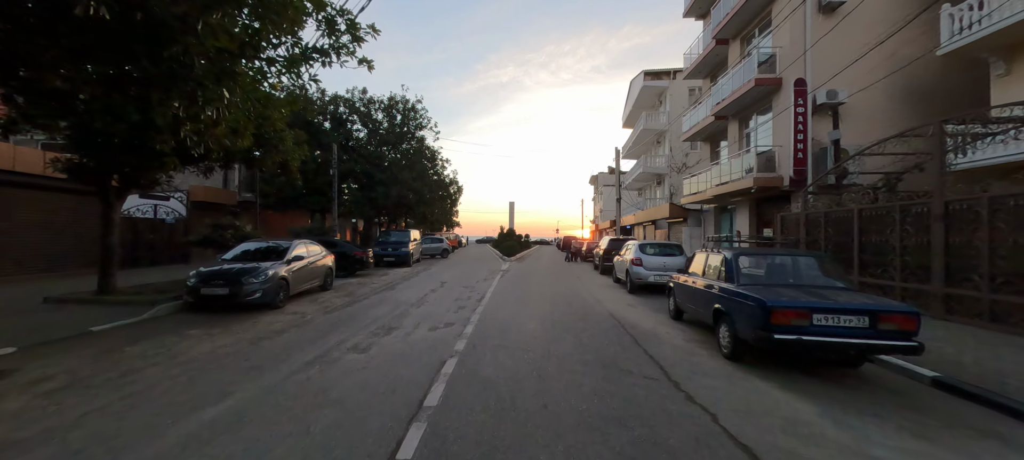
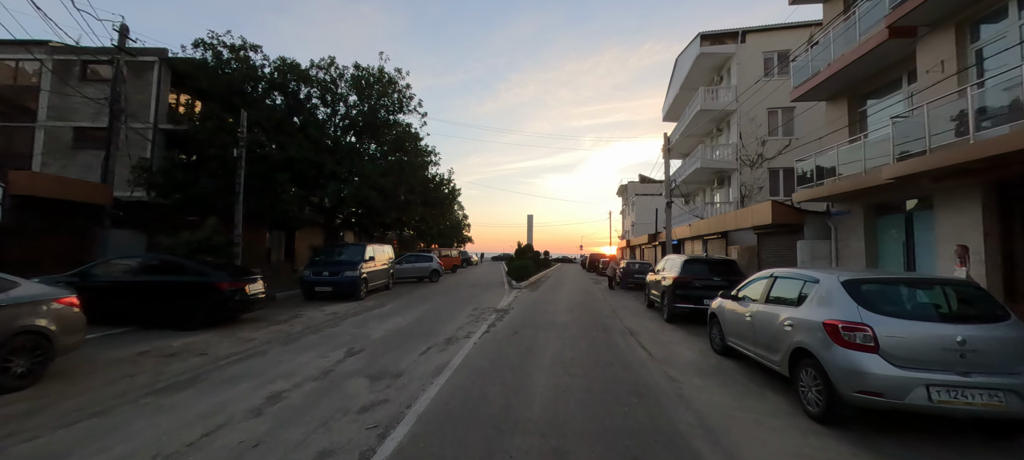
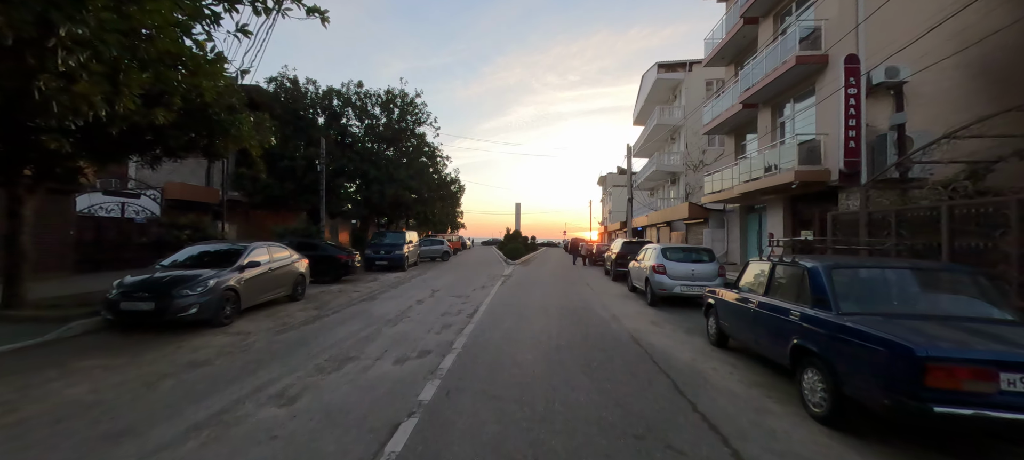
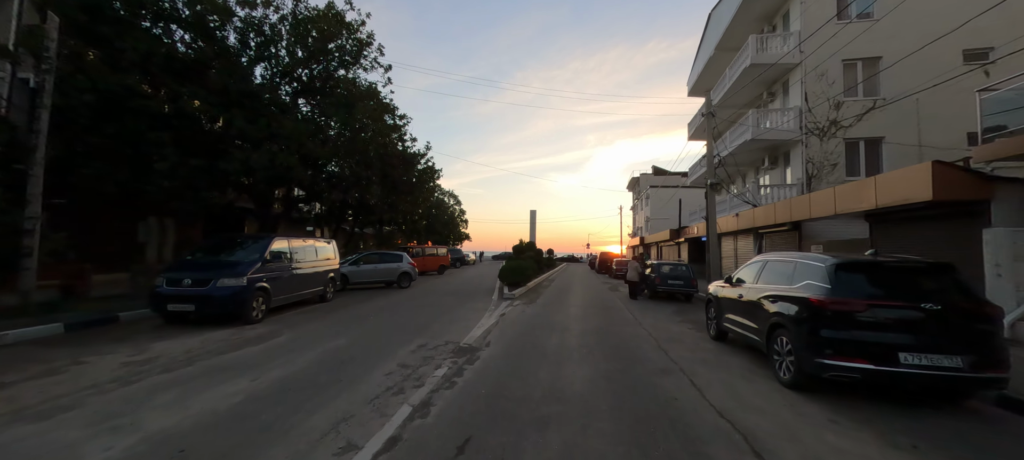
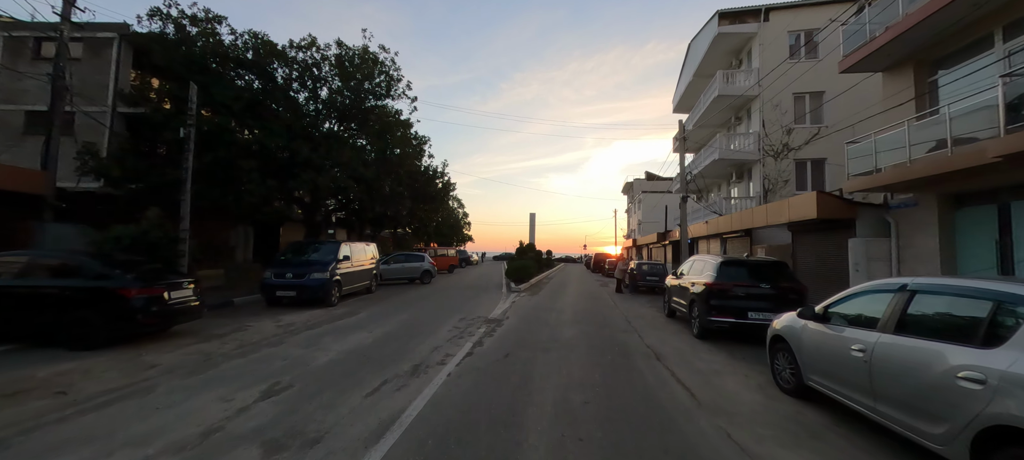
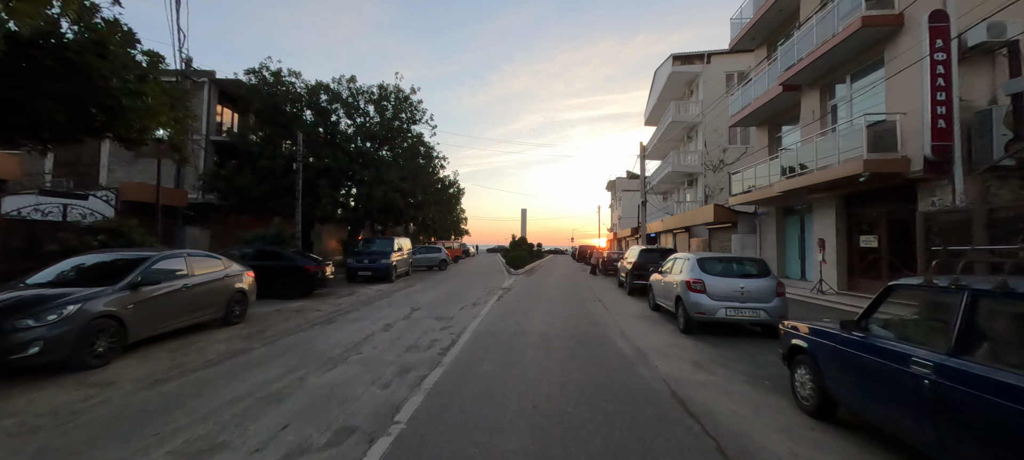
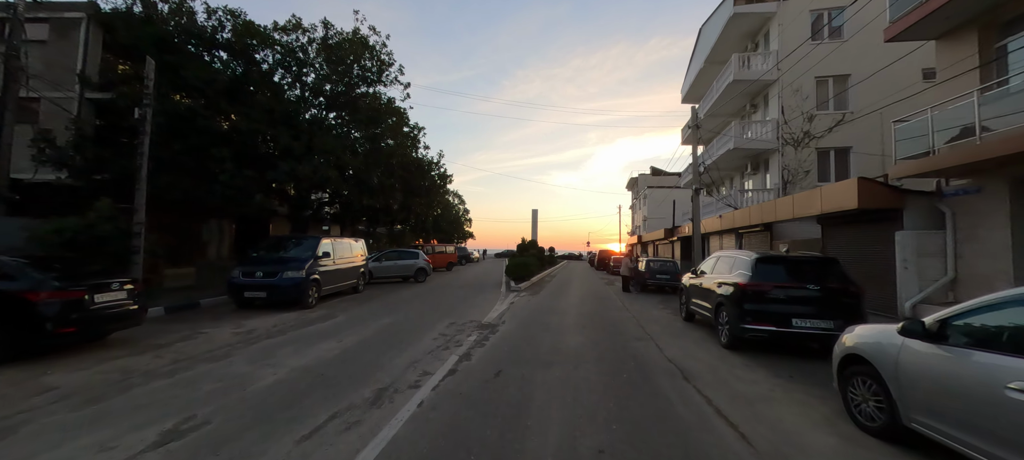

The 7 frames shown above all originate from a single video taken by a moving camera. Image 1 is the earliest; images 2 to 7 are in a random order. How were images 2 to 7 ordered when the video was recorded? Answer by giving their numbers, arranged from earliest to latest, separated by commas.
3, 6, 2, 5, 7, 4
